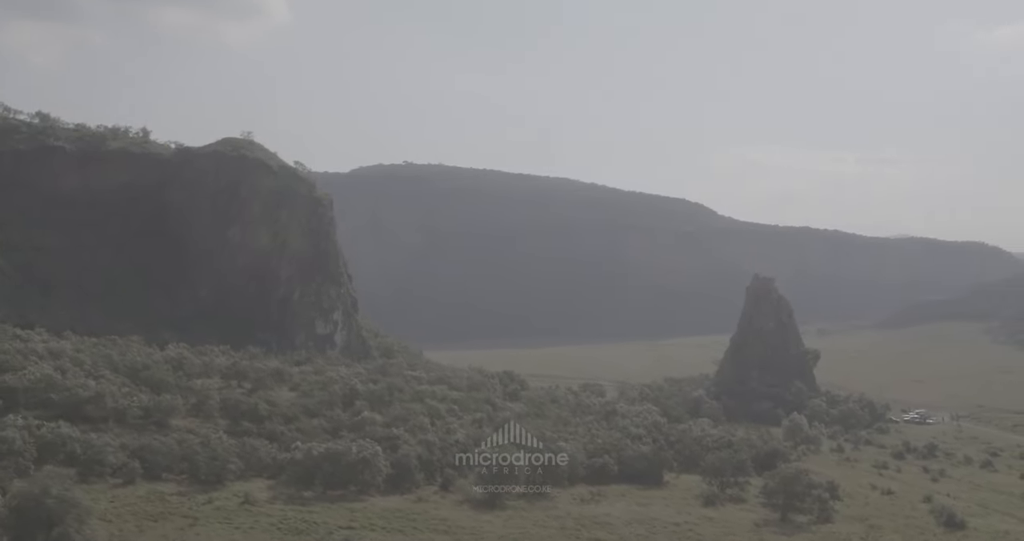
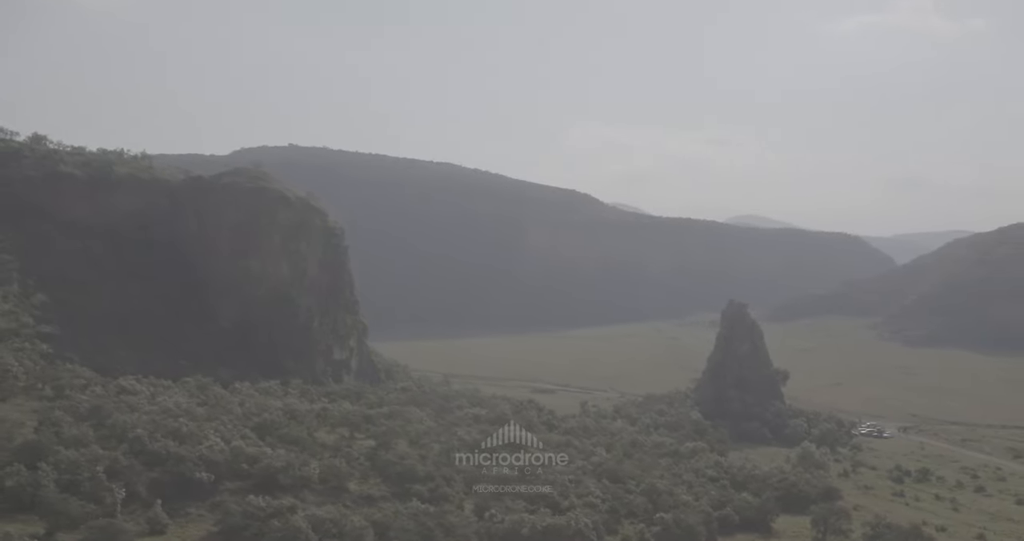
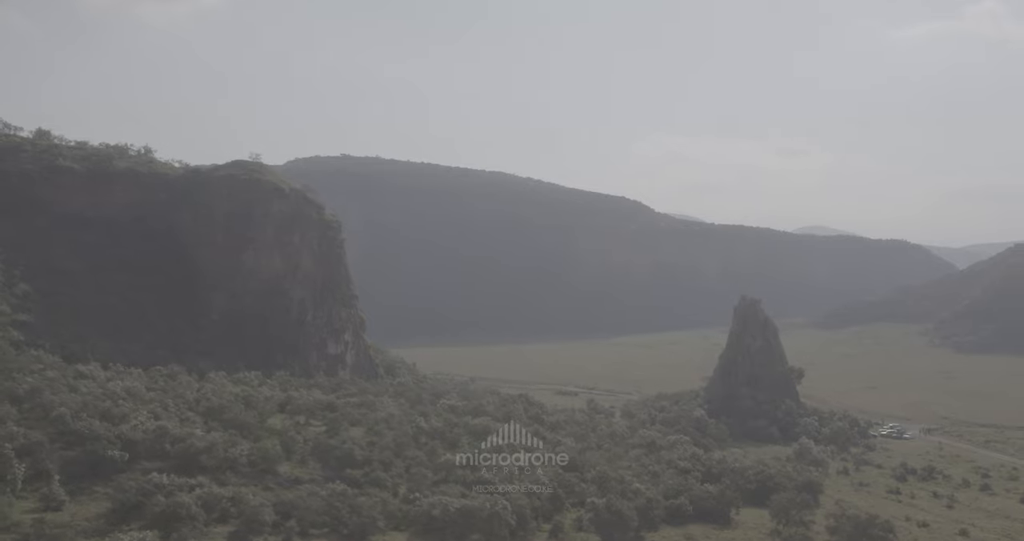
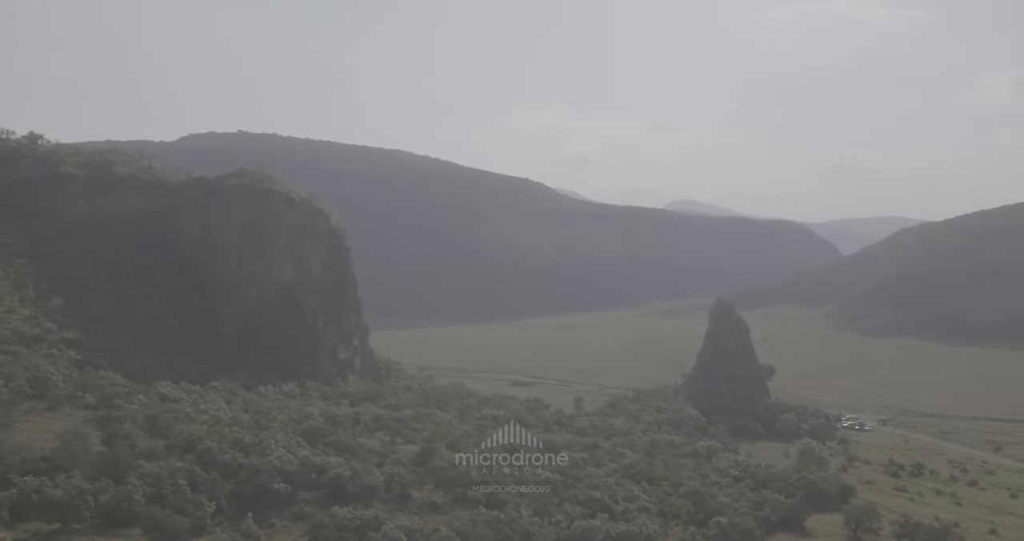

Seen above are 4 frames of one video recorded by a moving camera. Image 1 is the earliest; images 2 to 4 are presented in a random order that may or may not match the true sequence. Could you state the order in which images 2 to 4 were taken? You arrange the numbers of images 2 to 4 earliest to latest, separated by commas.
3, 2, 4
